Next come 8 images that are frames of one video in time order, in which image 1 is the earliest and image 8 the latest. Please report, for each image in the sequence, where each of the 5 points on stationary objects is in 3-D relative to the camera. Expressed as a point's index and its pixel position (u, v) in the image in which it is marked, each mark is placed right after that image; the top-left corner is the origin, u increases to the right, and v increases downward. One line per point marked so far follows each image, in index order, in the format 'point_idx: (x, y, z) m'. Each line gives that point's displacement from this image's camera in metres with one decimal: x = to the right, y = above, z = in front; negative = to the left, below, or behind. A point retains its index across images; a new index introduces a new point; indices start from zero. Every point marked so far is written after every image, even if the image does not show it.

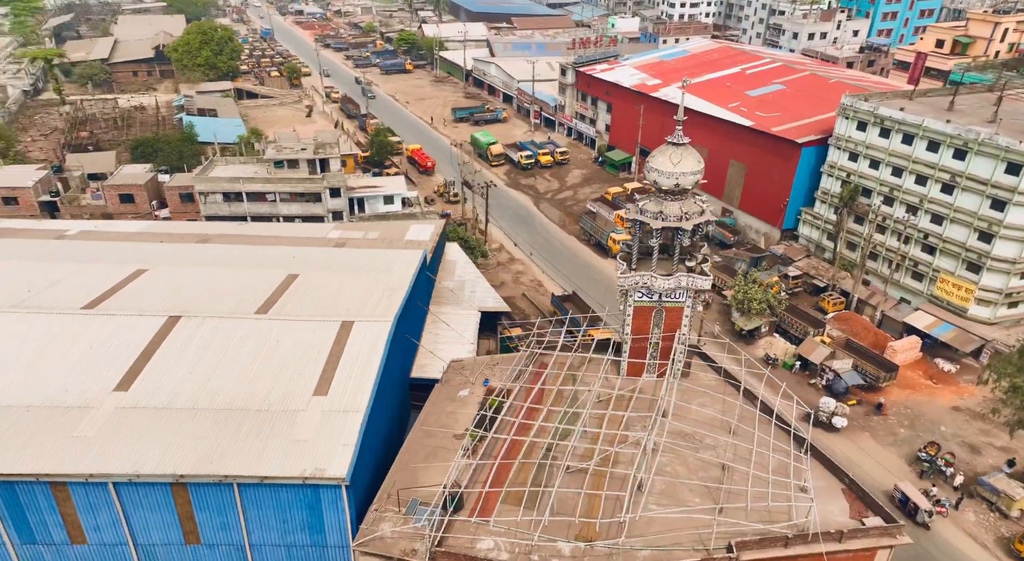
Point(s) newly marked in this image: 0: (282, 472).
0: (-6.6, -5.5, +19.4) m
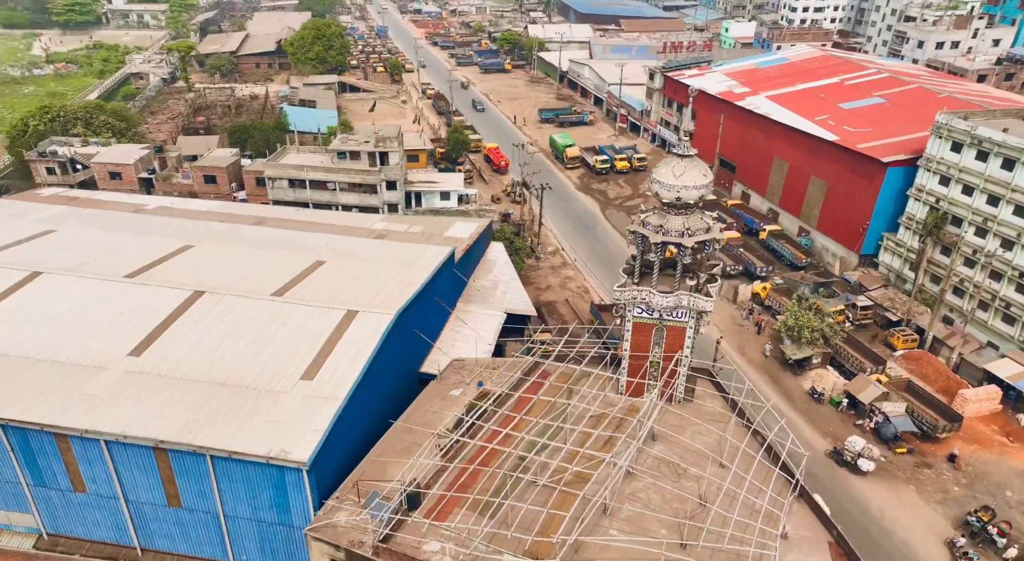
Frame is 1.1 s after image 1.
0: (-7.9, -5.1, +20.3) m
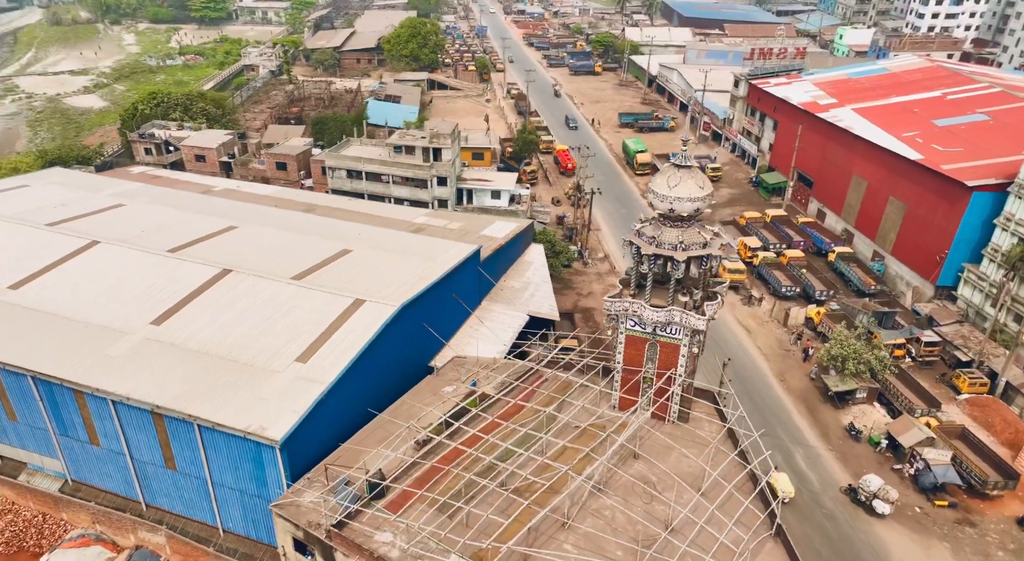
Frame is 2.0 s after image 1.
0: (-8.9, -4.5, +21.3) m
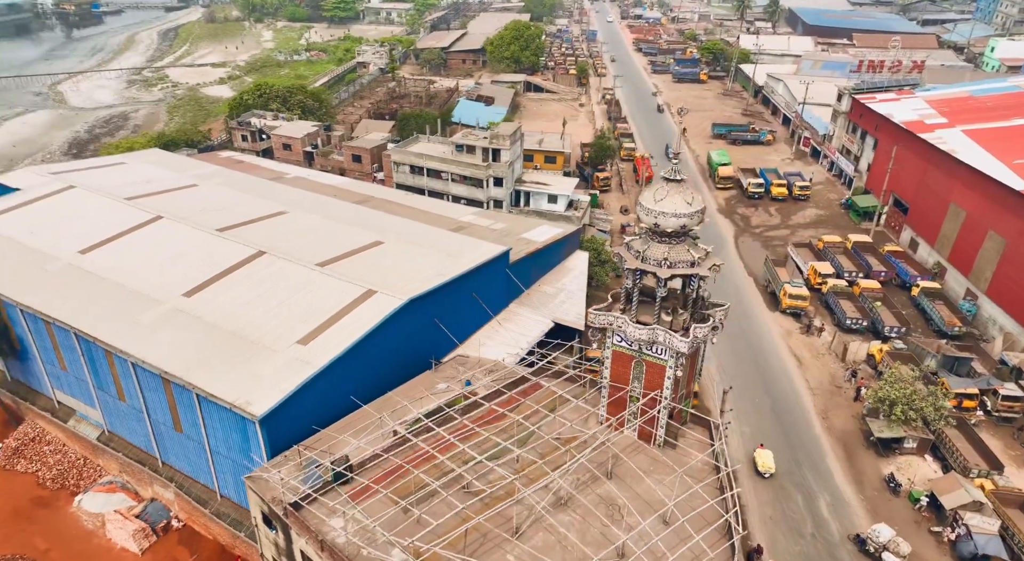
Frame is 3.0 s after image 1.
0: (-9.8, -3.8, +22.7) m
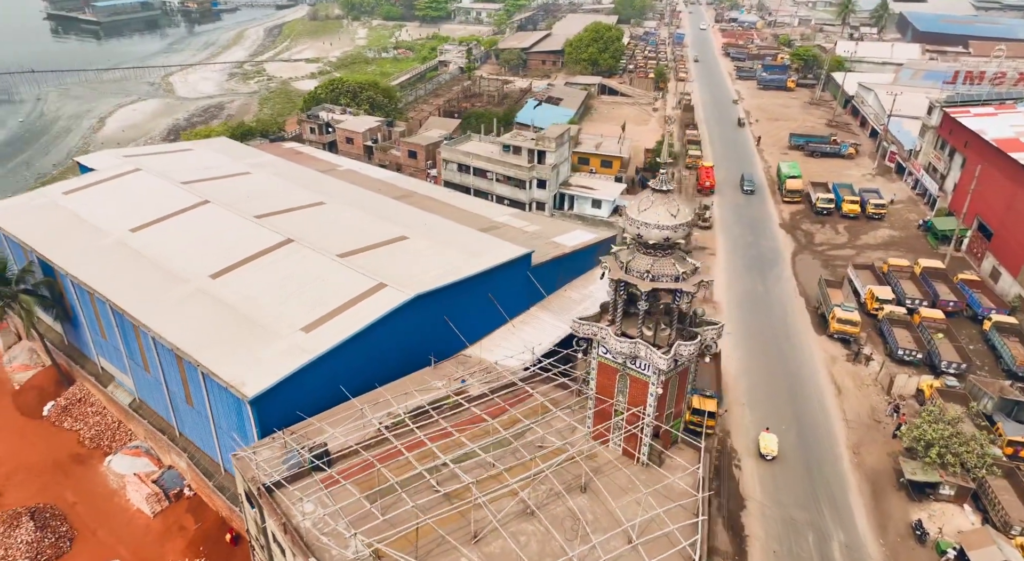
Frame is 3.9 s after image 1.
0: (-10.3, -3.3, +23.8) m
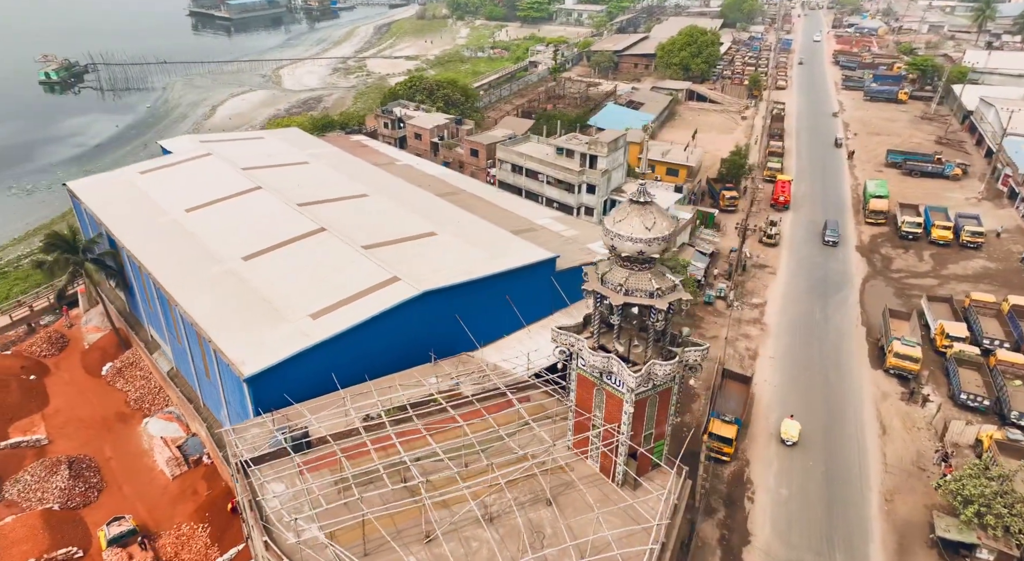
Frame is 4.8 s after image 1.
0: (-10.6, -2.6, +25.1) m
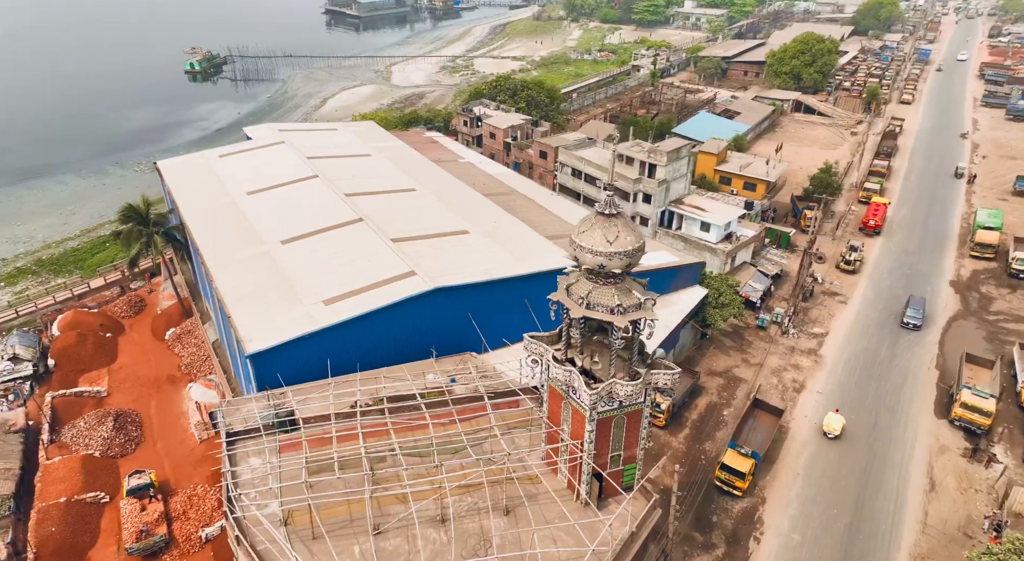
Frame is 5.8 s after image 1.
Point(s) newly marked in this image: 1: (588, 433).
0: (-10.7, -1.8, +26.5) m
1: (+2.1, -4.4, +19.2) m
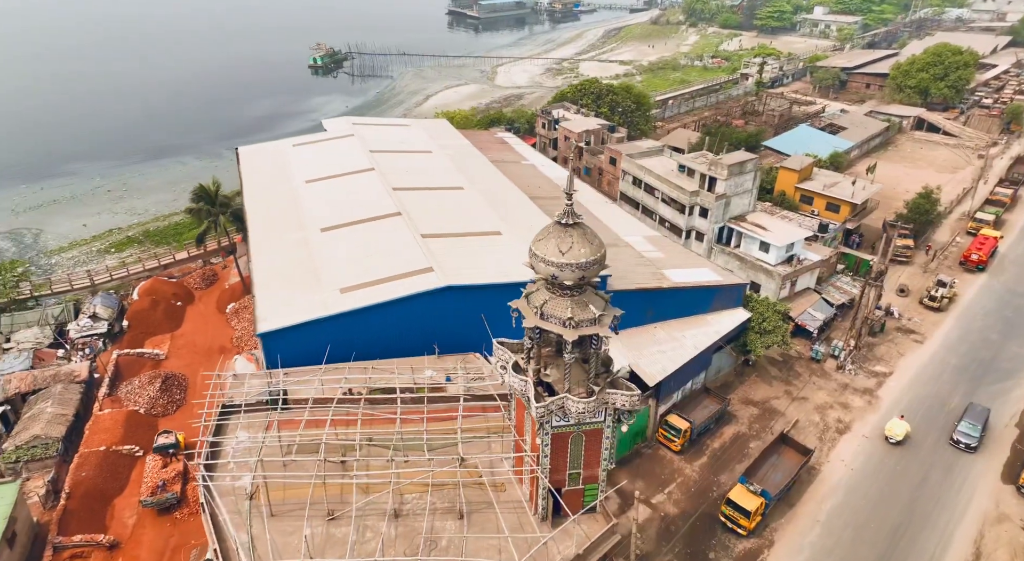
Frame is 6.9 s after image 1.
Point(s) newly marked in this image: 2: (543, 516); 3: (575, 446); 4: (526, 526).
0: (-10.4, -1.1, +27.8) m
1: (+0.7, -4.6, +18.5) m
2: (+0.8, -6.9, +19.5) m
3: (+1.7, -4.6, +18.7) m
4: (+0.3, -7.2, +19.5) m
